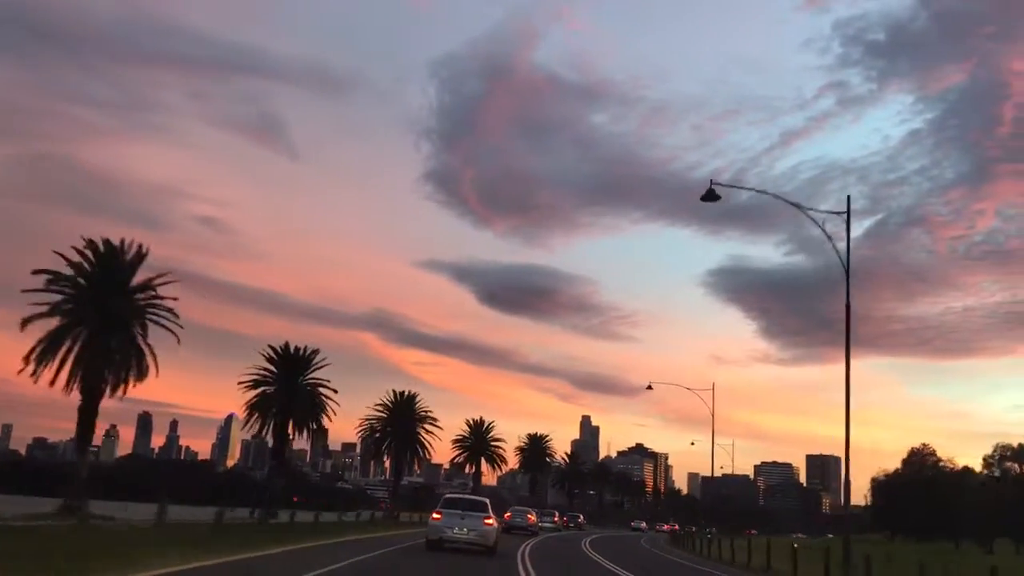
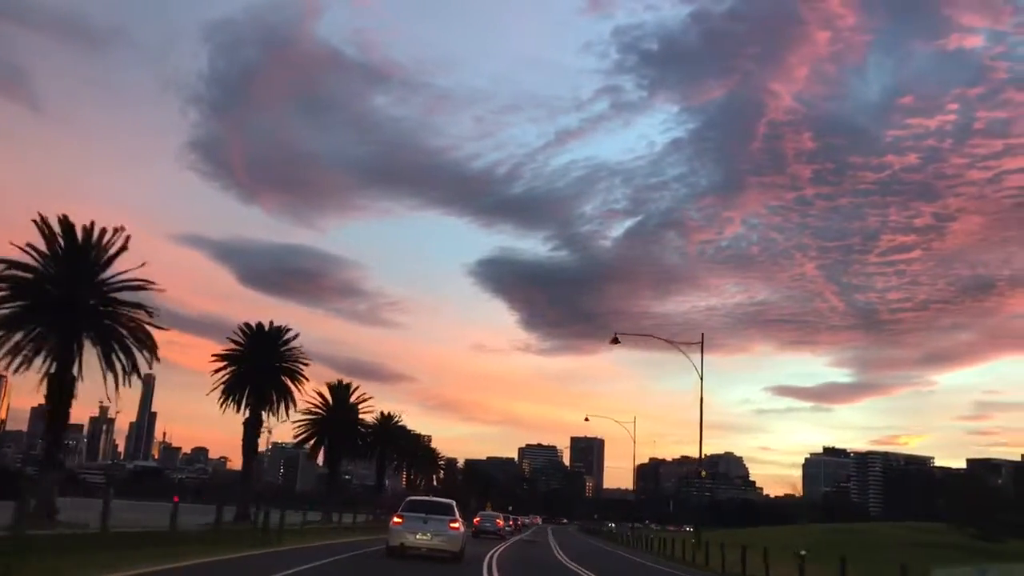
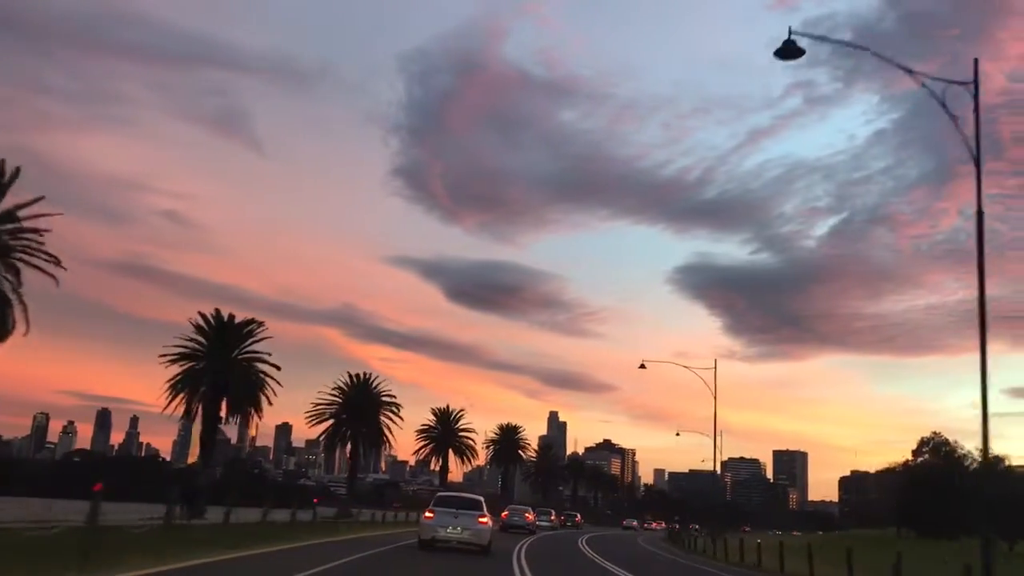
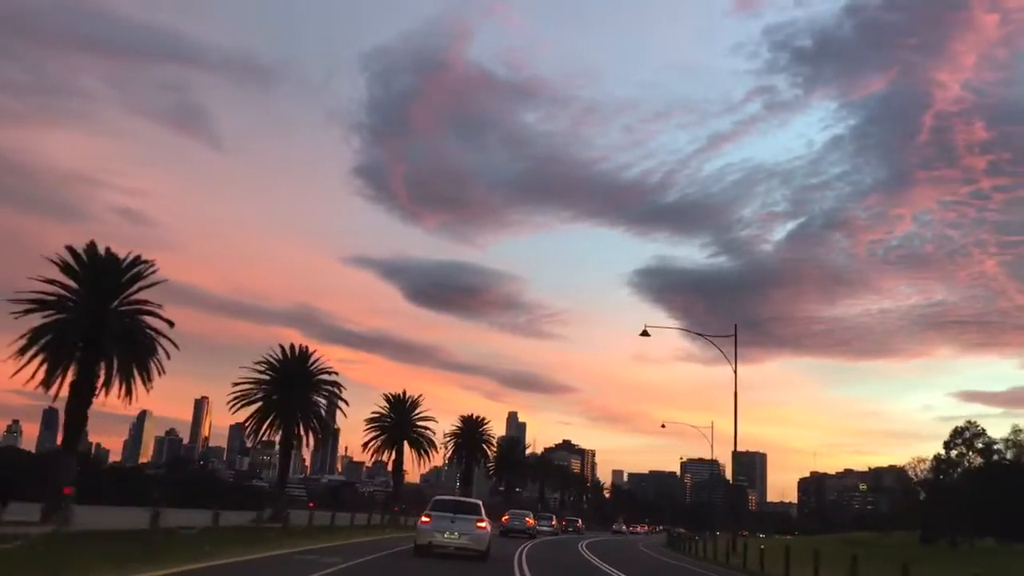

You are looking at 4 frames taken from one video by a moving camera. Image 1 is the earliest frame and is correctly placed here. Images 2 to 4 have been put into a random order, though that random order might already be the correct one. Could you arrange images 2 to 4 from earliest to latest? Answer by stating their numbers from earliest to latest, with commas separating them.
3, 4, 2
